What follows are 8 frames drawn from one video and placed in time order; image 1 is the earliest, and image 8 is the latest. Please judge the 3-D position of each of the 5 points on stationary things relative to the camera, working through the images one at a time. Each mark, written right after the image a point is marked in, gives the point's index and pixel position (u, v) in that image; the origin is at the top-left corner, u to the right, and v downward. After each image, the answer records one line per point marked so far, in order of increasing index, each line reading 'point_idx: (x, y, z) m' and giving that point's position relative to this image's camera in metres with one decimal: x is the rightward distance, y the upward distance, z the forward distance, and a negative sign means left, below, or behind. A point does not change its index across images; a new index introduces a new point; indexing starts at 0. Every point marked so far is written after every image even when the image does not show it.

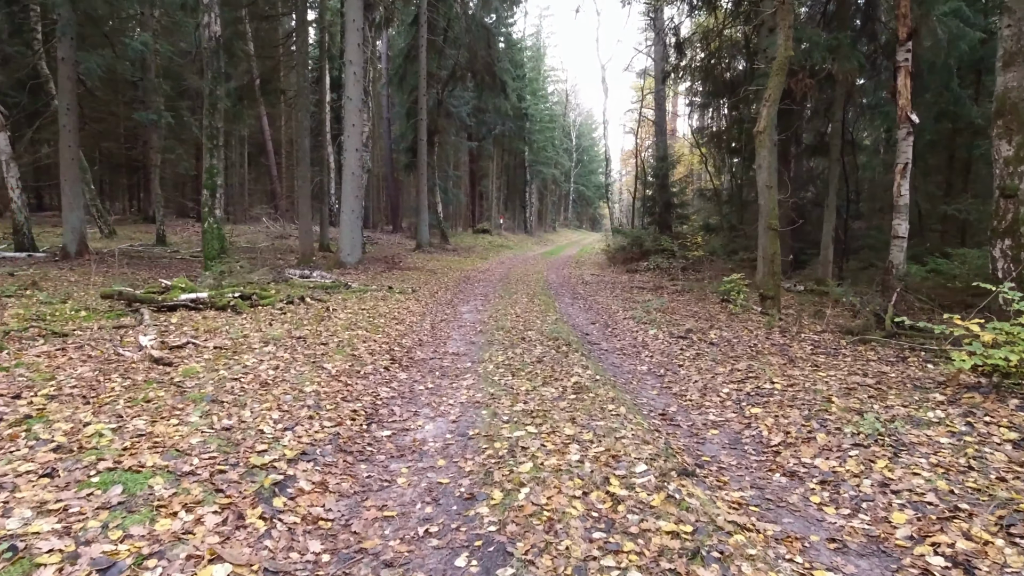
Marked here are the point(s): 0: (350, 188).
0: (-5.0, +3.1, +18.1) m
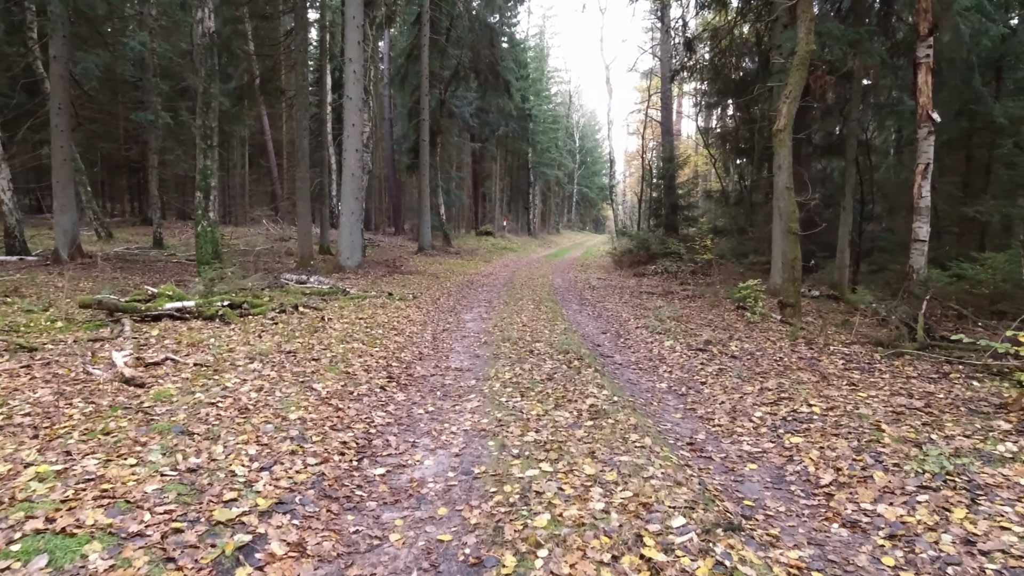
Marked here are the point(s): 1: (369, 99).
0: (-4.8, +2.9, +17.5) m
1: (-4.8, +6.3, +19.6) m
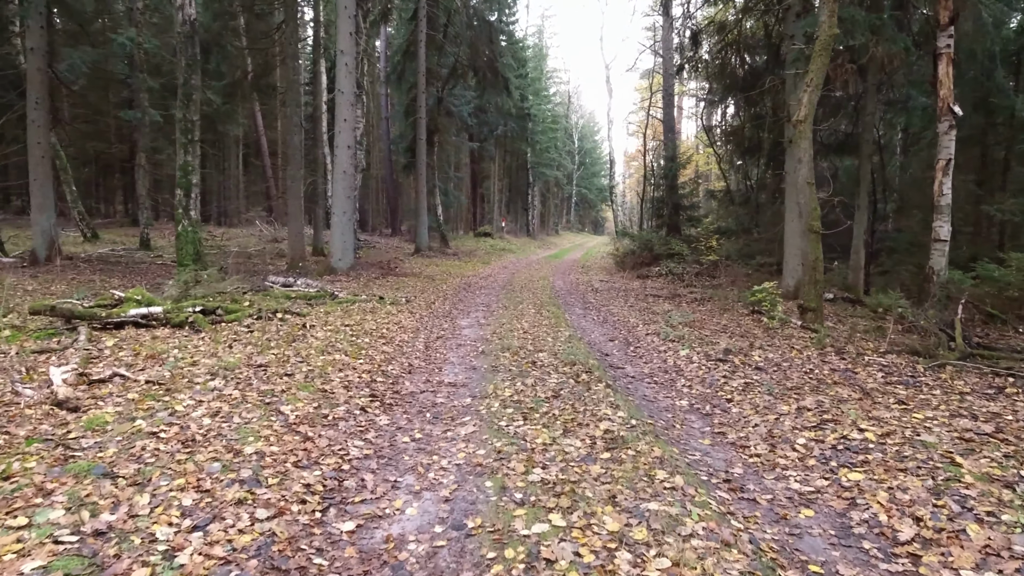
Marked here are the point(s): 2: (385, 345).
0: (-4.9, +2.8, +16.8) m
1: (-4.8, +6.2, +18.8) m
2: (-1.6, -0.7, +7.4) m
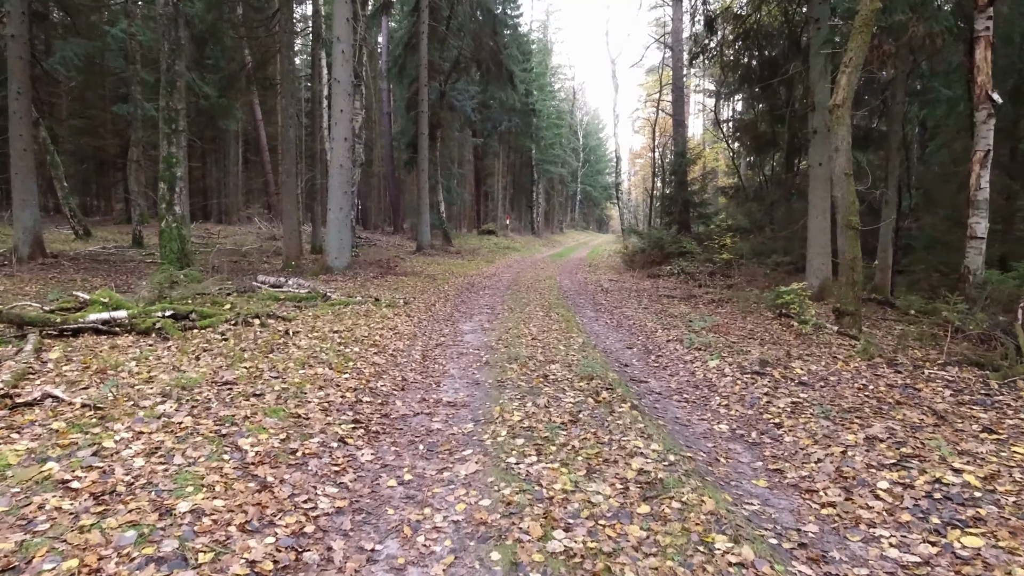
0: (-4.7, +2.8, +15.9) m
1: (-4.6, +6.2, +18.0) m
2: (-1.5, -0.8, +6.6) m
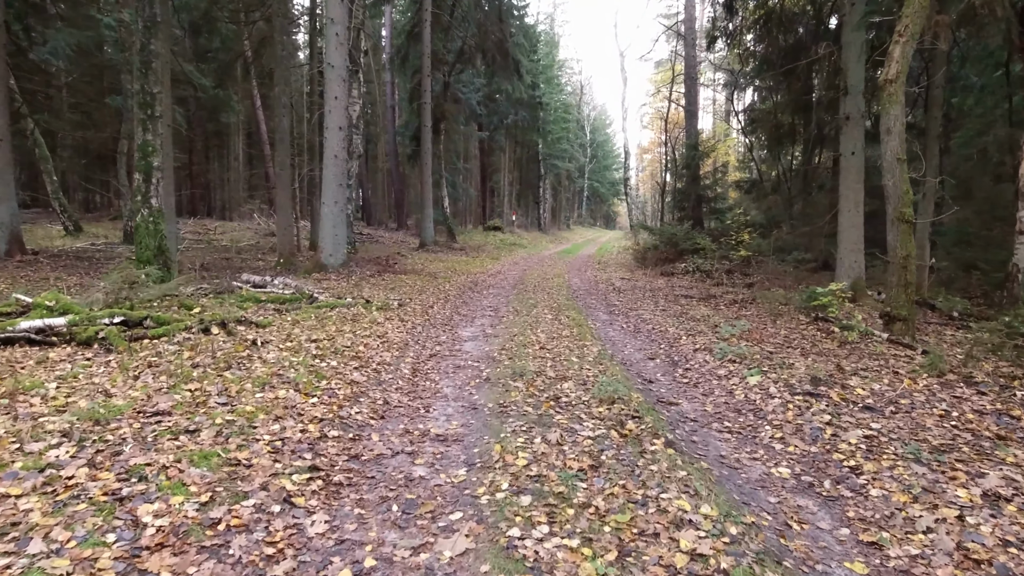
0: (-4.6, +2.9, +15.0) m
1: (-4.4, +6.3, +17.0) m
2: (-1.5, -0.8, +5.6) m
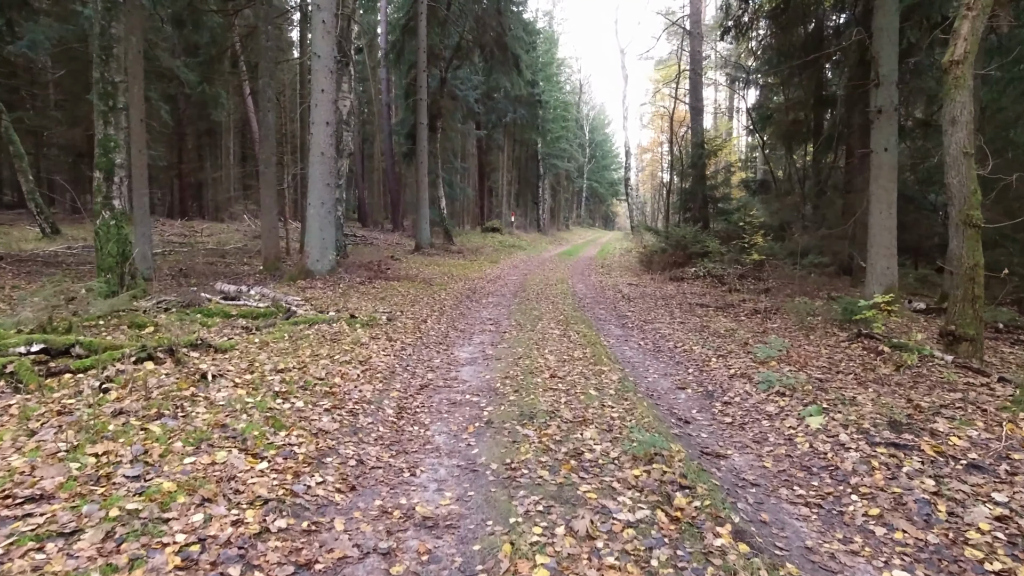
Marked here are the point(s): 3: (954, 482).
0: (-4.5, +2.7, +13.9) m
1: (-4.4, +6.1, +15.9) m
2: (-1.4, -1.0, +4.5) m
3: (+2.8, -1.2, +3.7) m
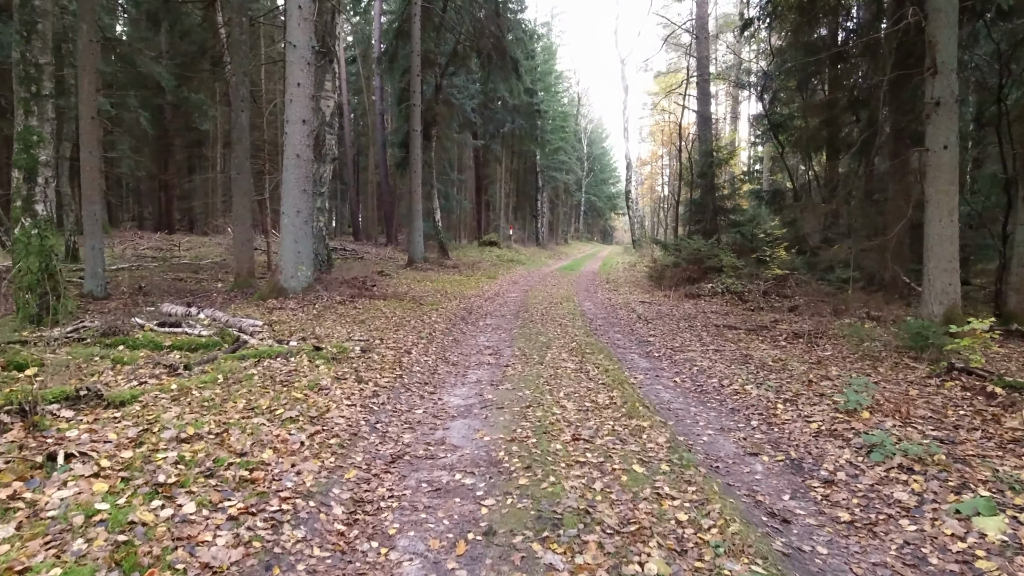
0: (-4.5, +2.3, +12.3) m
1: (-4.4, +5.6, +14.4) m
2: (-1.3, -1.1, +2.8) m
3: (+2.8, -1.3, +2.0) m
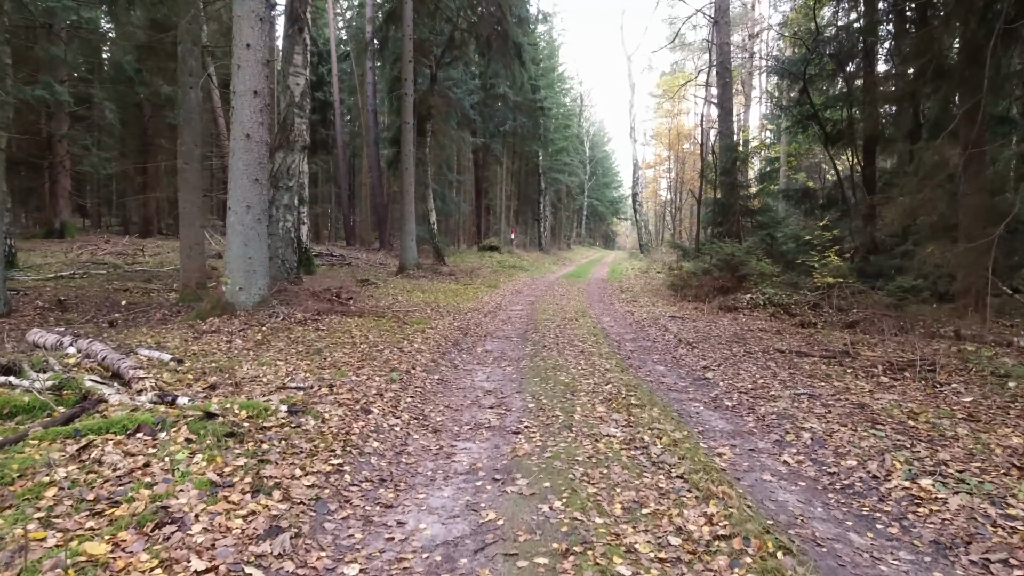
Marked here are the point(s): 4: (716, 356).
0: (-4.4, +2.0, +9.7) m
1: (-4.3, +5.4, +11.9) m
2: (-1.2, -1.3, +0.2) m
3: (+2.9, -1.5, -0.5) m
4: (+3.0, -1.0, +8.6) m
